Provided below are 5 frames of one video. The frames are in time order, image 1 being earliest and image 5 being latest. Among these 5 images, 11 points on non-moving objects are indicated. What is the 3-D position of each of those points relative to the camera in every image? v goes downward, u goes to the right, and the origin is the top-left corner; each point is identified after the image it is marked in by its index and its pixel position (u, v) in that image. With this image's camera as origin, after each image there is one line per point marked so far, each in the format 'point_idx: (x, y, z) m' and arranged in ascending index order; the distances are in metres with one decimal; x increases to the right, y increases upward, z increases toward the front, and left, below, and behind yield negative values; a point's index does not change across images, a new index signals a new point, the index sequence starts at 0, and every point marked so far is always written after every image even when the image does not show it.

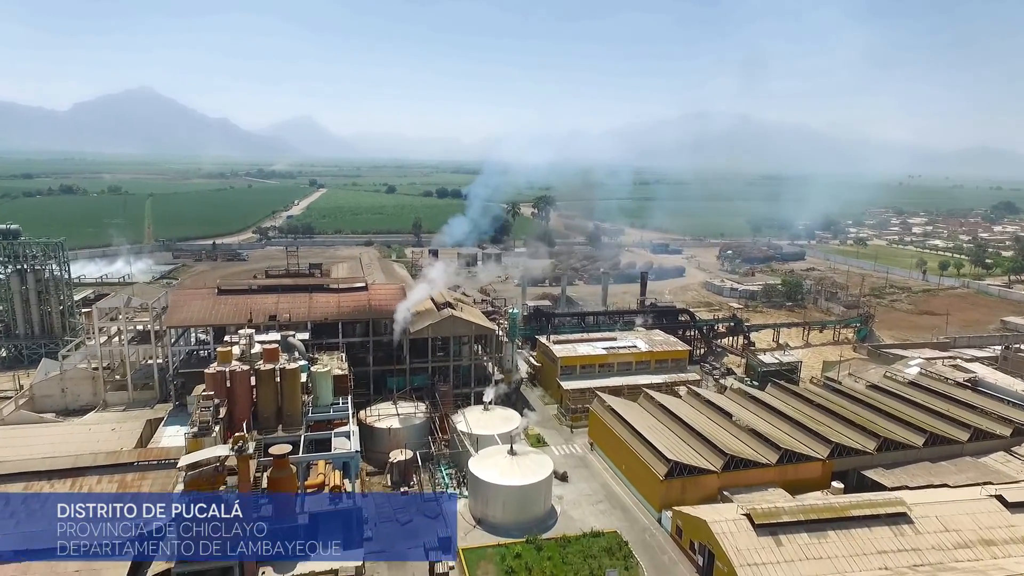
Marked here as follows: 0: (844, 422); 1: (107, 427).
0: (+11.1, -4.5, +19.9) m
1: (-12.5, -4.3, +18.3) m
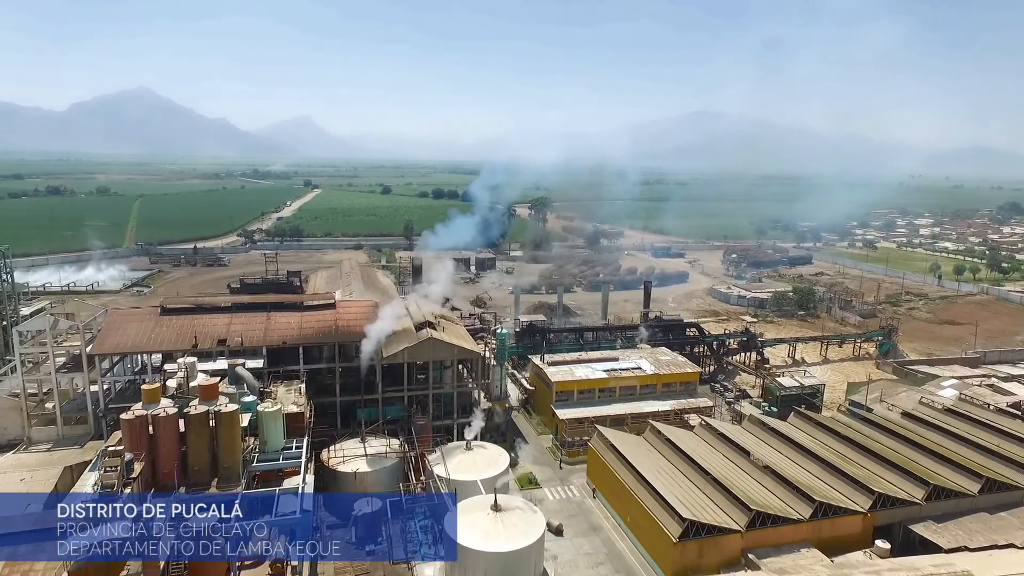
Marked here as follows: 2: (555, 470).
0: (+10.7, -5.0, +17.1) m
1: (-12.9, -4.9, +15.5) m
2: (+1.4, -6.0, +19.6) m
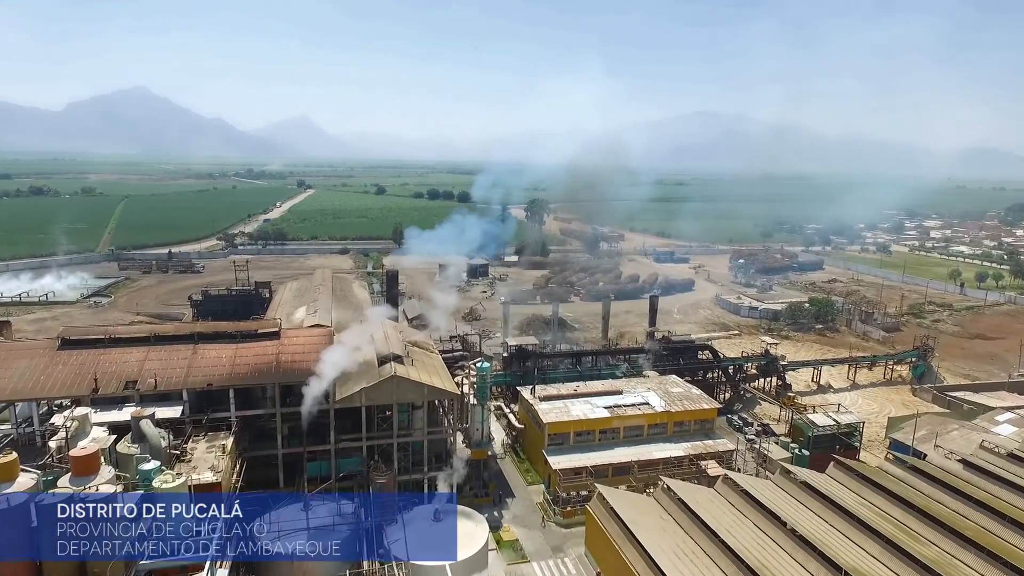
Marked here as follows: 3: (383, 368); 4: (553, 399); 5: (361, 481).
0: (+10.2, -5.7, +13.7) m
1: (-13.4, -5.6, +12.0) m
2: (+0.9, -6.7, +16.1) m
3: (-3.5, -2.1, +15.9) m
4: (+1.4, -3.6, +19.7) m
5: (-4.0, -5.0, +15.6) m
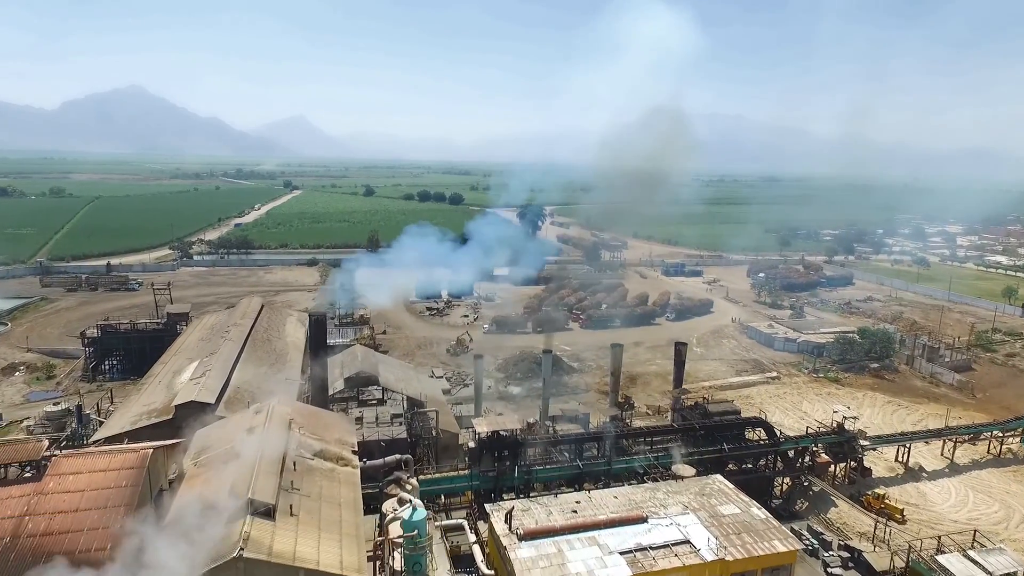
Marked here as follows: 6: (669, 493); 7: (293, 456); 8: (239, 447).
0: (+9.5, -7.3, +6.5) m
1: (-14.1, -7.1, +4.8) m
2: (+0.1, -8.2, +8.9) m
3: (-4.2, -3.6, +8.7) m
4: (+0.6, -5.1, +12.5) m
5: (-4.7, -6.5, +8.4) m
6: (+3.7, -4.9, +14.3) m
7: (-4.1, -3.2, +11.5) m
8: (-5.2, -2.9, +11.5) m
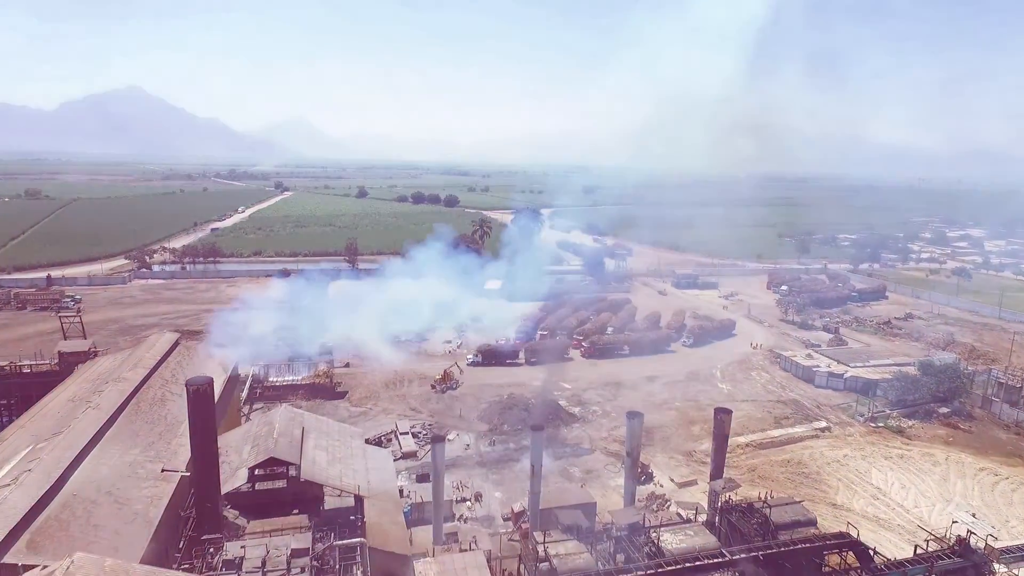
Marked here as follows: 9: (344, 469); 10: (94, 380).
0: (+8.9, -8.4, +0.8) m
1: (-14.7, -8.2, -0.9) m
2: (-0.4, -9.3, +3.2) m
3: (-4.8, -4.8, +3.0) m
4: (0.0, -6.3, +6.8) m
5: (-5.3, -7.6, +2.7) m
6: (+3.2, -6.1, +8.6) m
7: (-4.7, -4.4, +5.8) m
8: (-5.7, -4.1, +5.8) m
9: (-4.1, -4.4, +14.5) m
10: (-12.3, -2.9, +17.3) m
